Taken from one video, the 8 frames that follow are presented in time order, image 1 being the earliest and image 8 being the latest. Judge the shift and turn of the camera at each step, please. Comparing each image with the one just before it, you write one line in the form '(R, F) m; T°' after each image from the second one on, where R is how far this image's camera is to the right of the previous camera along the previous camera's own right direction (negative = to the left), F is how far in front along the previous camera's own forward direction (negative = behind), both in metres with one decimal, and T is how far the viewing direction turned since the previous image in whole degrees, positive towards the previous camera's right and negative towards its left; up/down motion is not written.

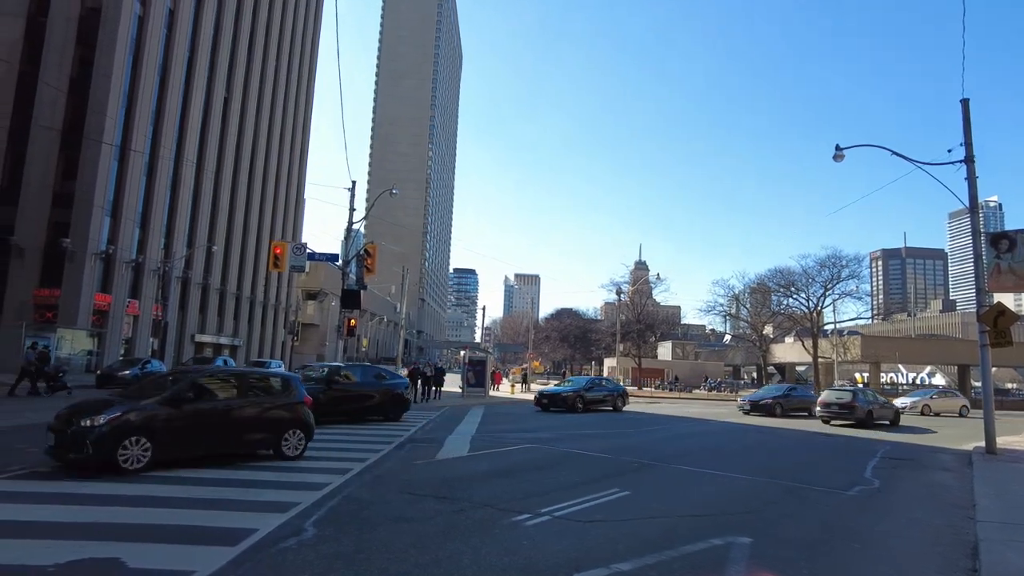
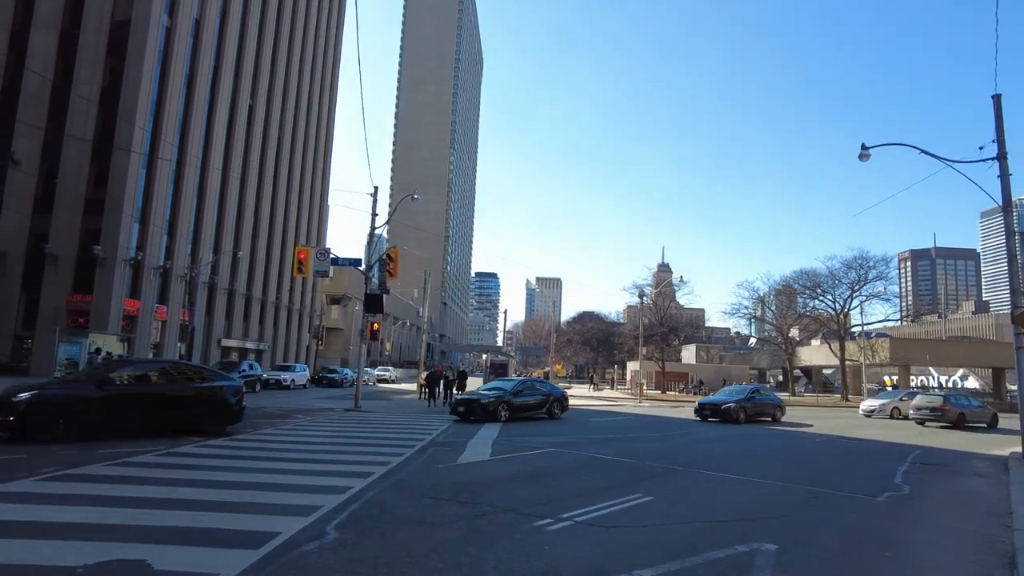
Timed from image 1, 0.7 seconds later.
(0.0, 0.0) m; -2°
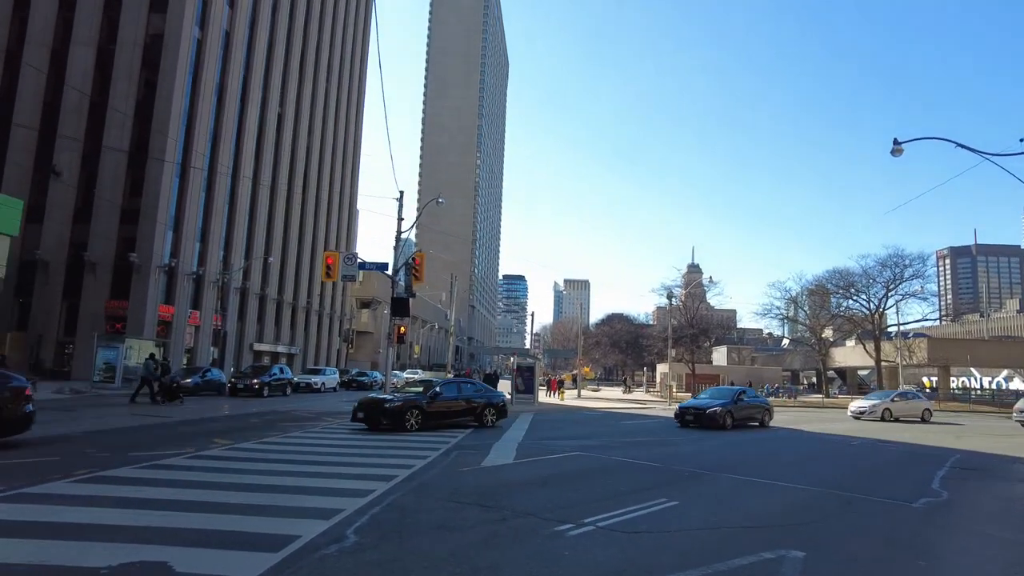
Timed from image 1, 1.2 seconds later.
(+0.1, 0.0) m; -2°
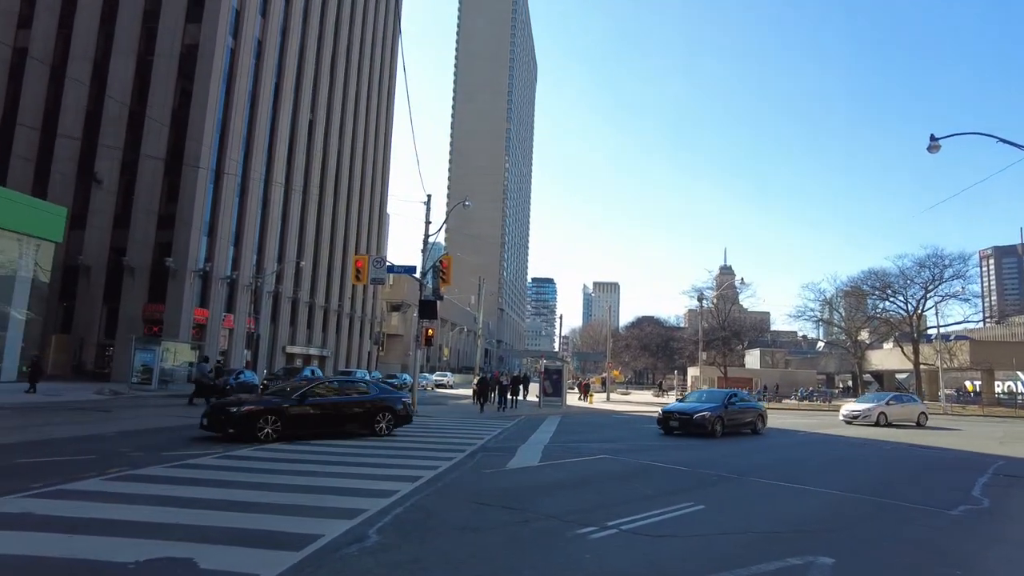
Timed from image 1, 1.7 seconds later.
(+0.1, 0.0) m; -3°
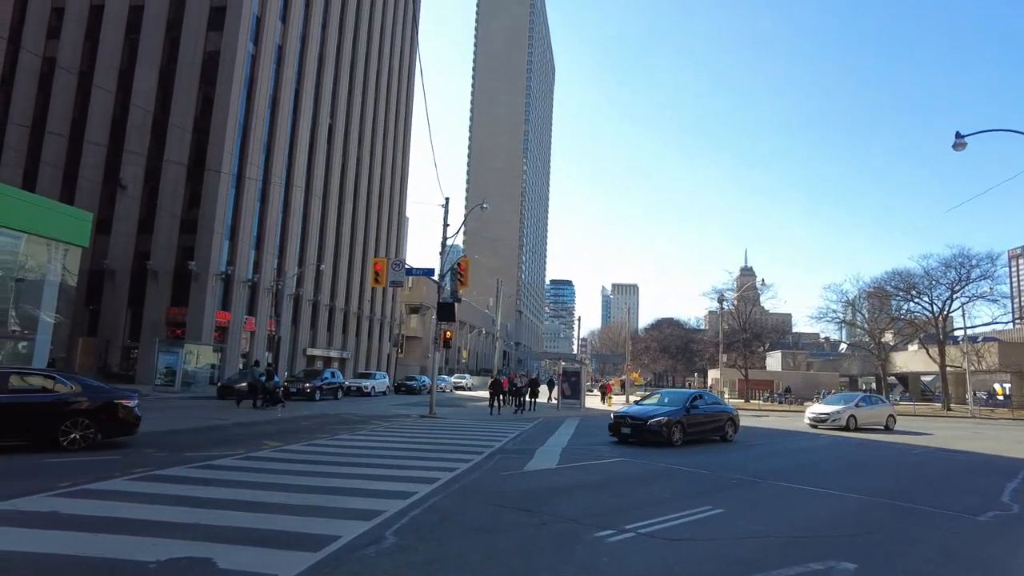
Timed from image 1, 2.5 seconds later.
(0.0, 0.0) m; -2°
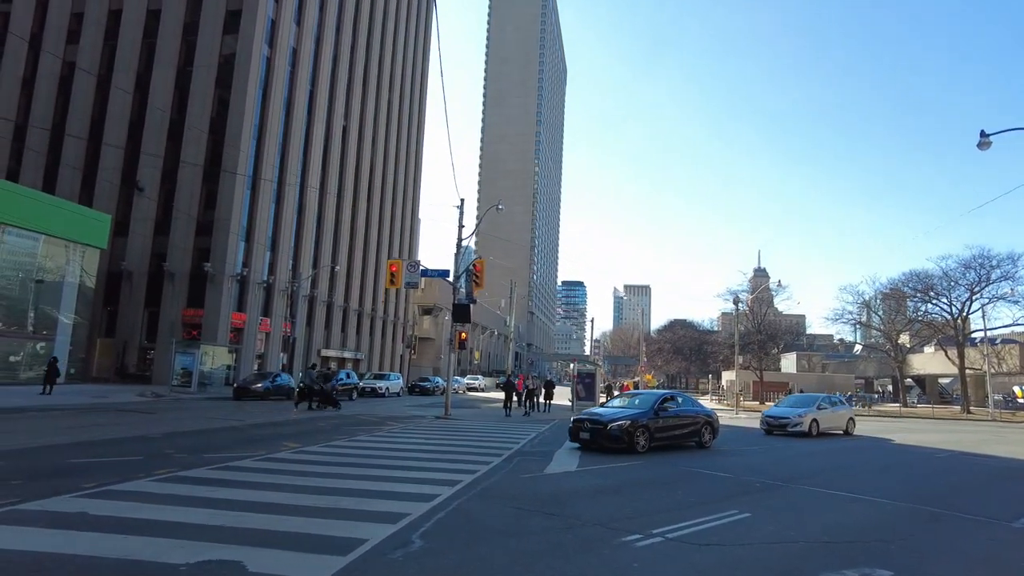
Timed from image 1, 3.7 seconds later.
(-0.1, +0.1) m; -1°
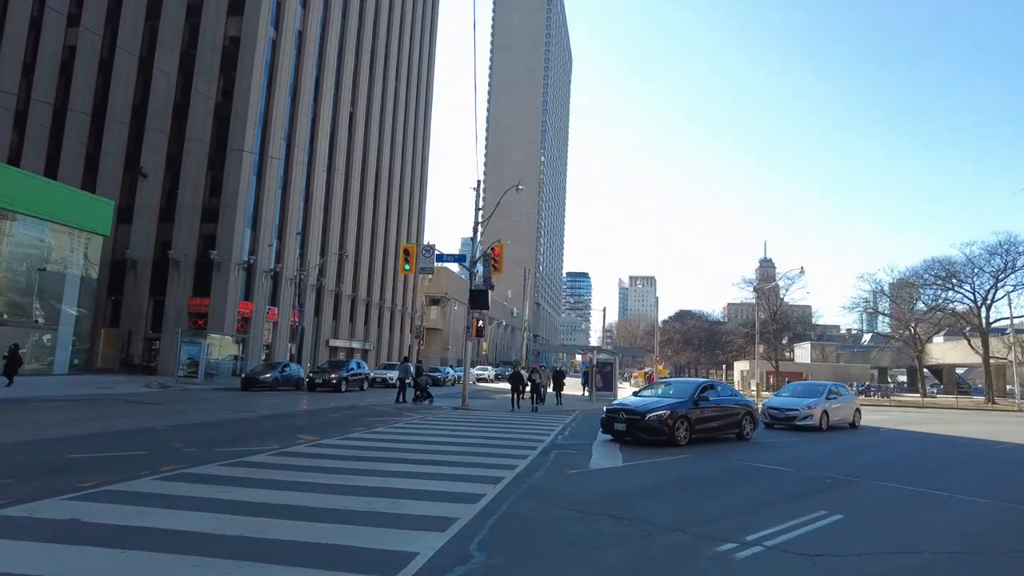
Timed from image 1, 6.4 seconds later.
(-0.6, +1.0) m; 0°
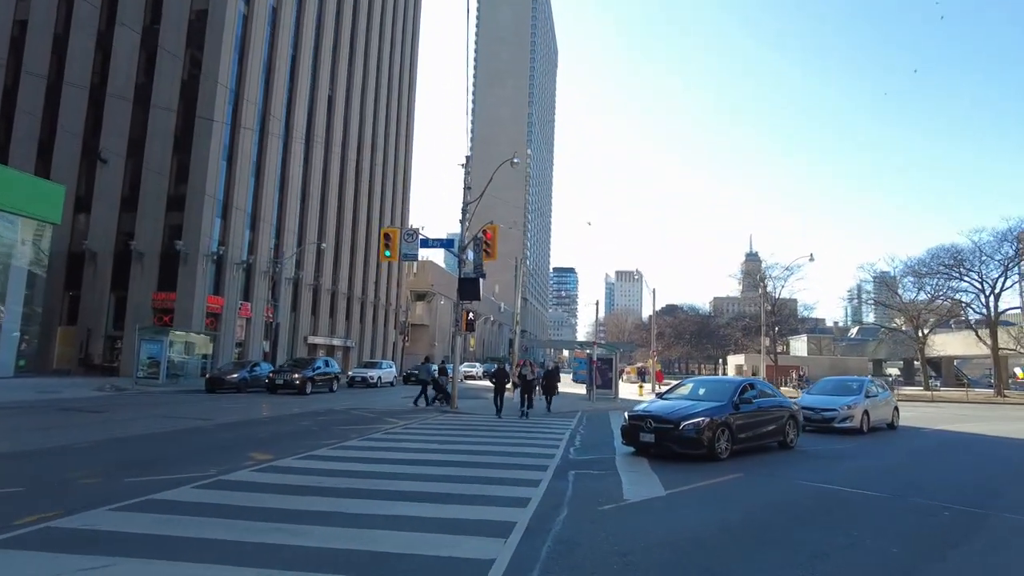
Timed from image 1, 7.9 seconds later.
(-0.3, +2.4) m; +1°
